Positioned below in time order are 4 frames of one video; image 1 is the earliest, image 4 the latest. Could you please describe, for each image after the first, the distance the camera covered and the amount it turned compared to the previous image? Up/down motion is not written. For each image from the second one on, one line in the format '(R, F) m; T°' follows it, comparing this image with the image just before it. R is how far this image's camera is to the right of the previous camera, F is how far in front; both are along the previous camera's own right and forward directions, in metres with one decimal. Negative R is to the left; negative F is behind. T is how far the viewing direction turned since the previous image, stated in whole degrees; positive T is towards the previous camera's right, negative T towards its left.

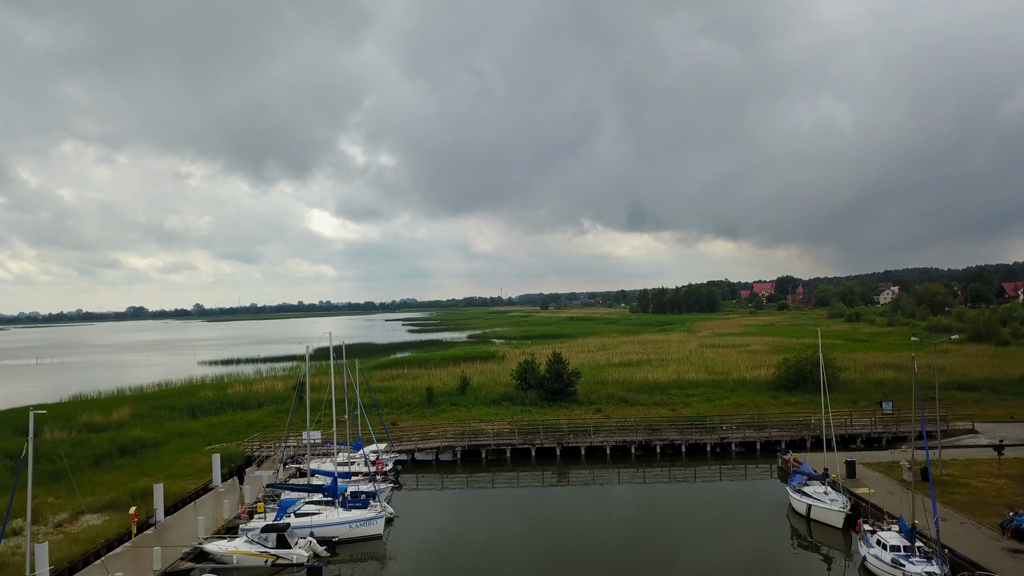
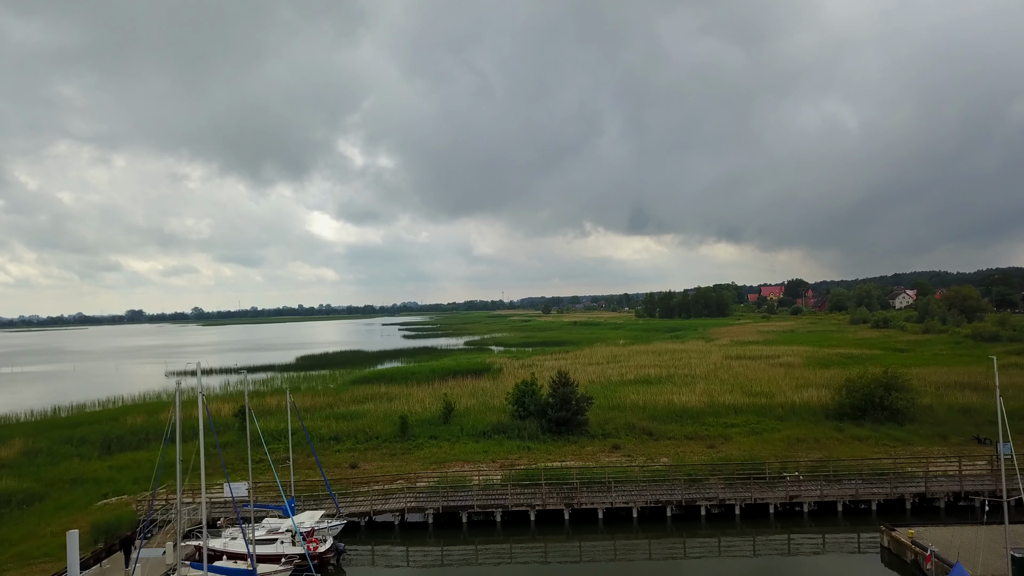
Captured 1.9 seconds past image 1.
(+0.4, +7.3) m; 0°
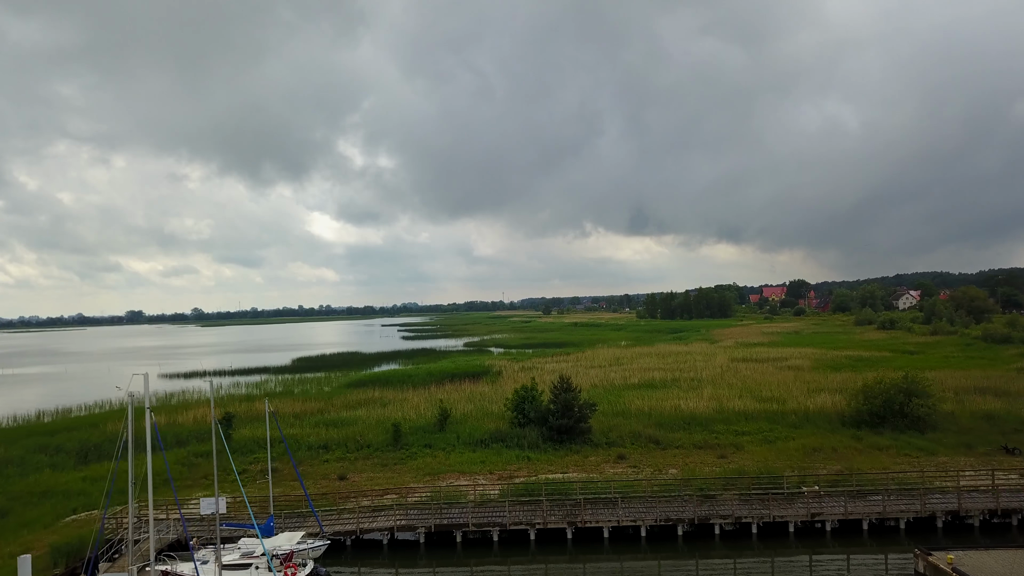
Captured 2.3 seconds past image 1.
(+0.1, +1.5) m; 0°
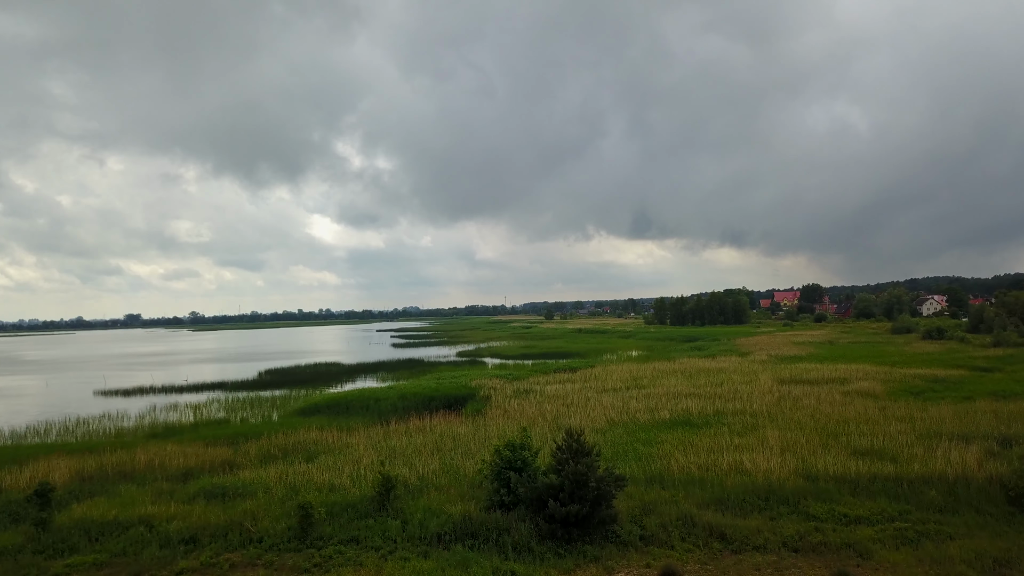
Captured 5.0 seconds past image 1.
(+0.8, +10.3) m; 0°
